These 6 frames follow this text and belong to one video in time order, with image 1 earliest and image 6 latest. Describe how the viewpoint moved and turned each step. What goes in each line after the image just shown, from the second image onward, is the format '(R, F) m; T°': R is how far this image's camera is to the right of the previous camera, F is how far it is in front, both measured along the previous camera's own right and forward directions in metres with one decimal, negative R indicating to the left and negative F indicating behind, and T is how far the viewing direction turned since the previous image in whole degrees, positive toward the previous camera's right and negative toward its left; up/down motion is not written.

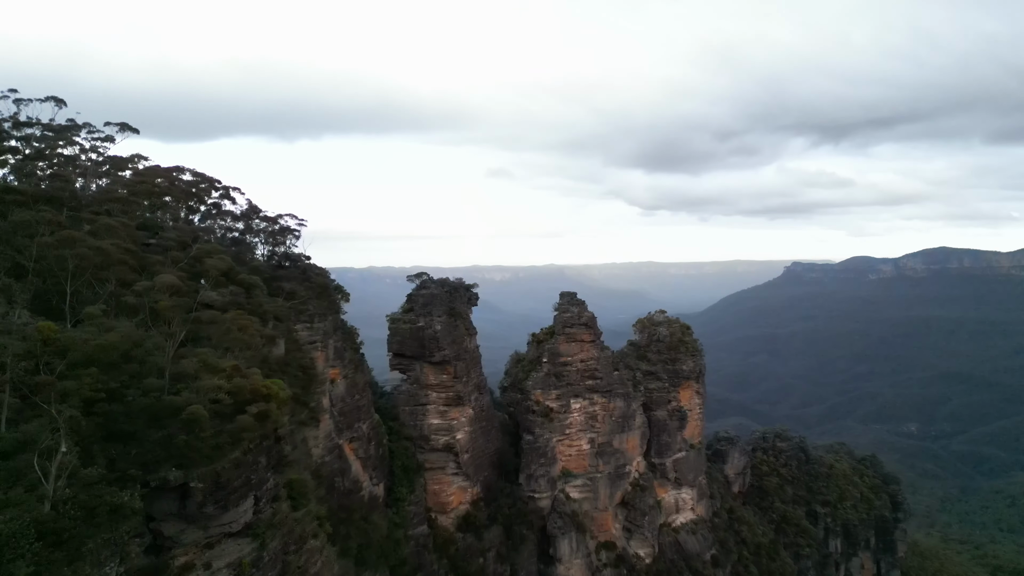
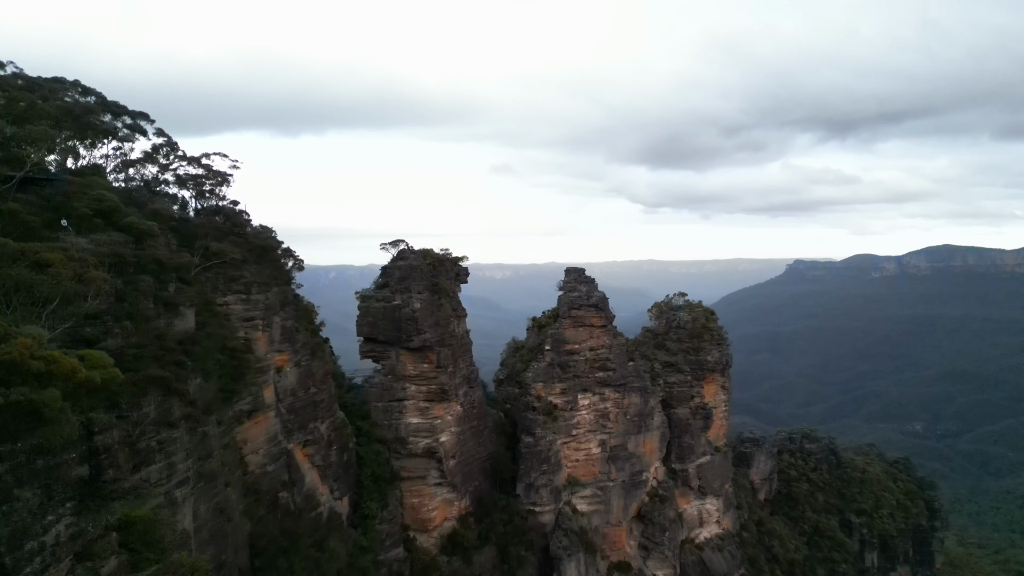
(+0.1, +4.5) m; 0°
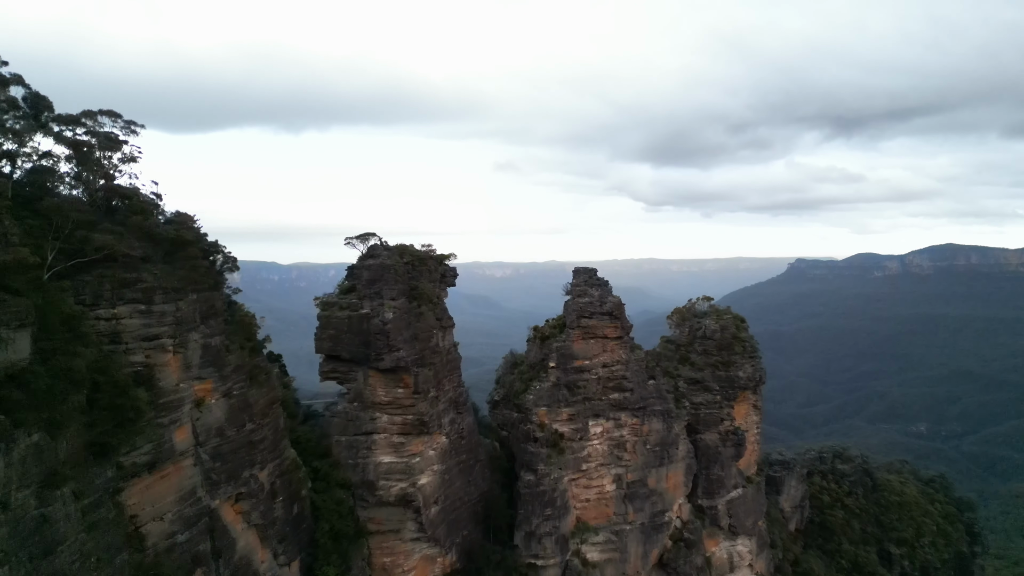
(+0.1, +4.1) m; 0°
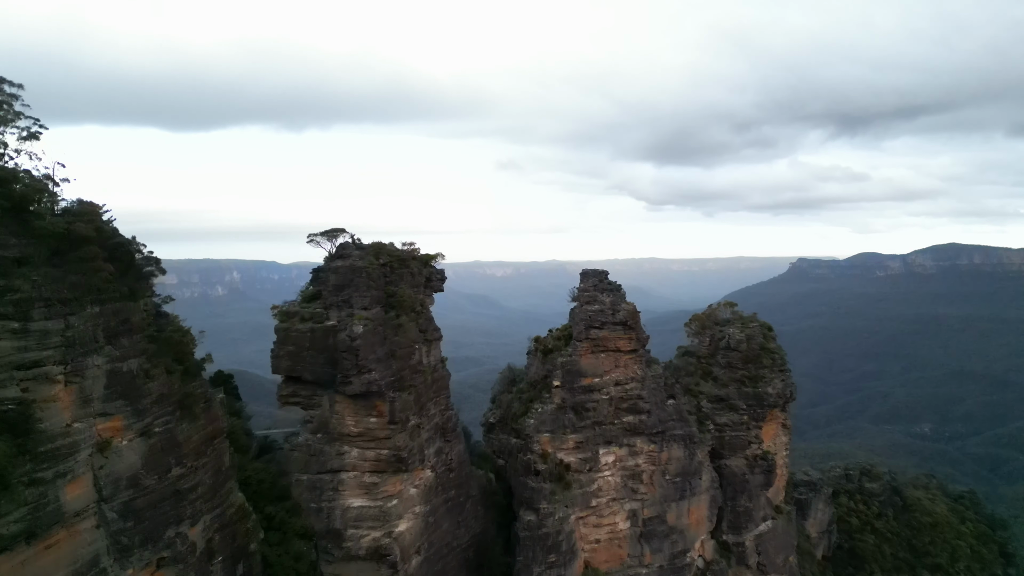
(+0.1, +2.9) m; 0°
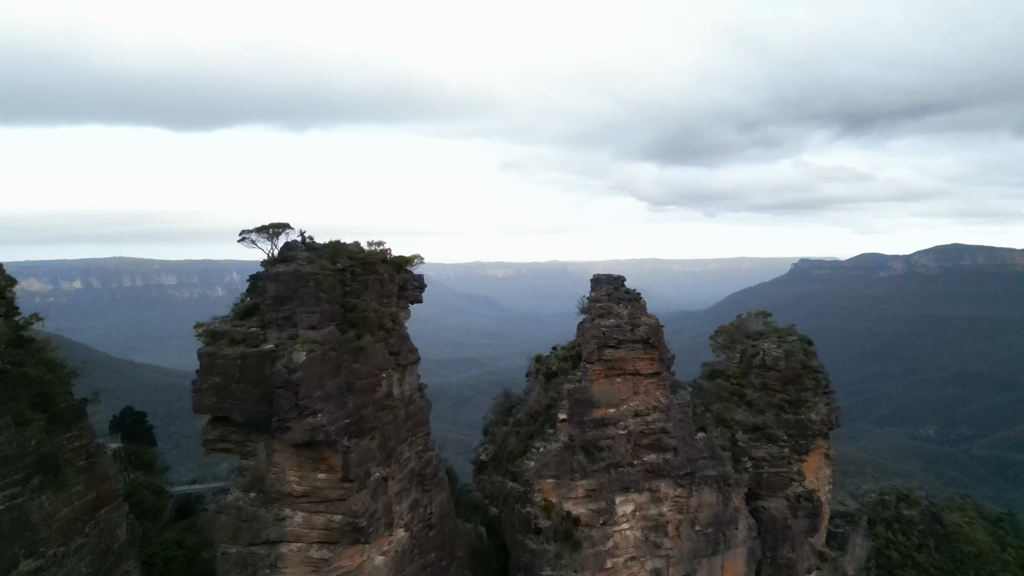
(+0.1, +3.3) m; 0°
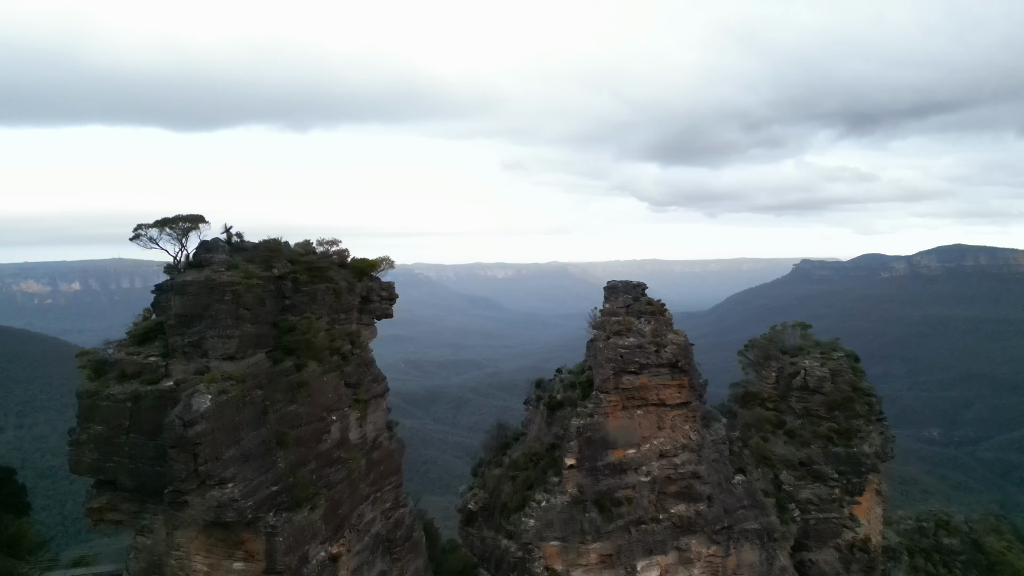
(+0.1, +2.8) m; 0°
